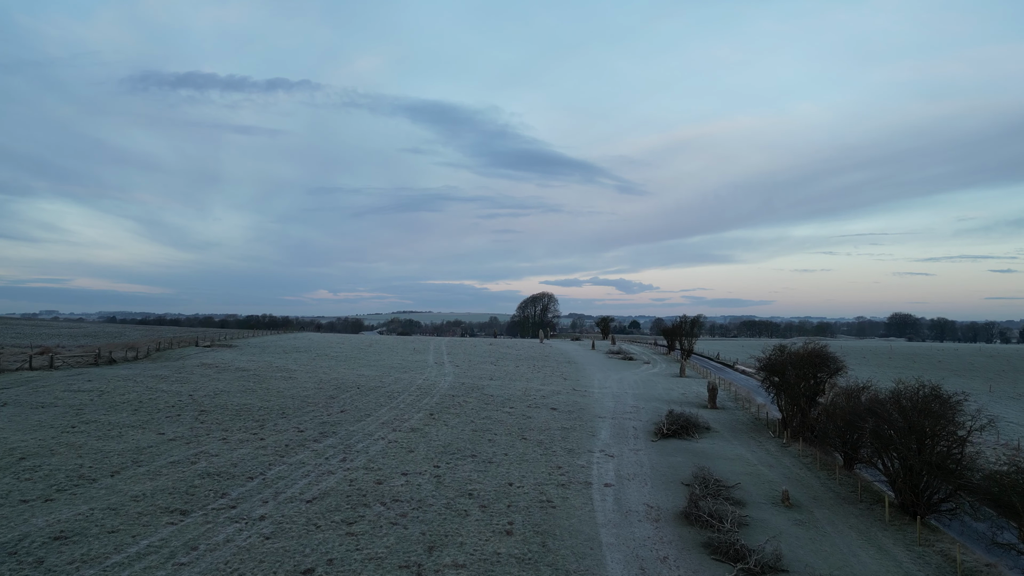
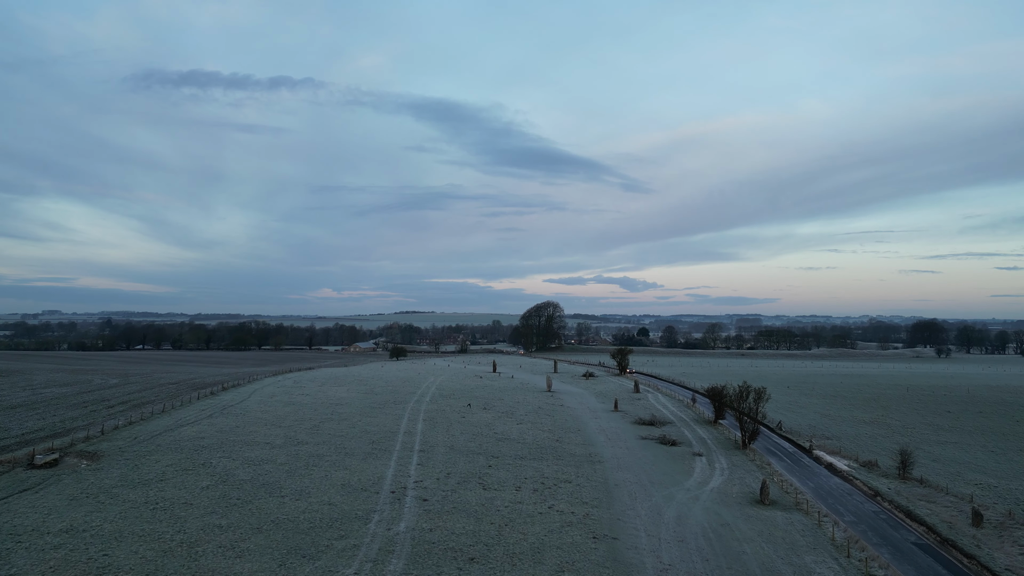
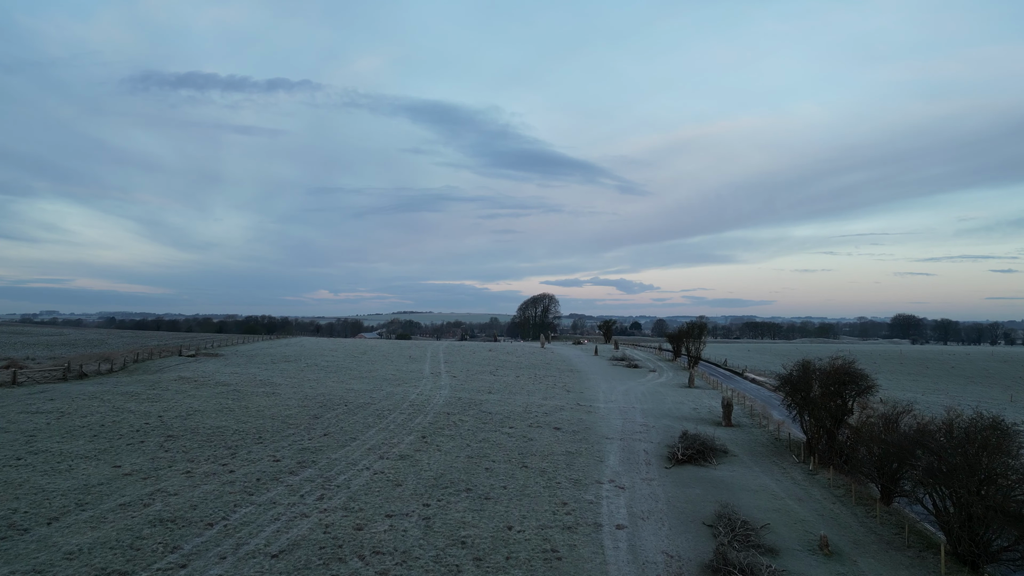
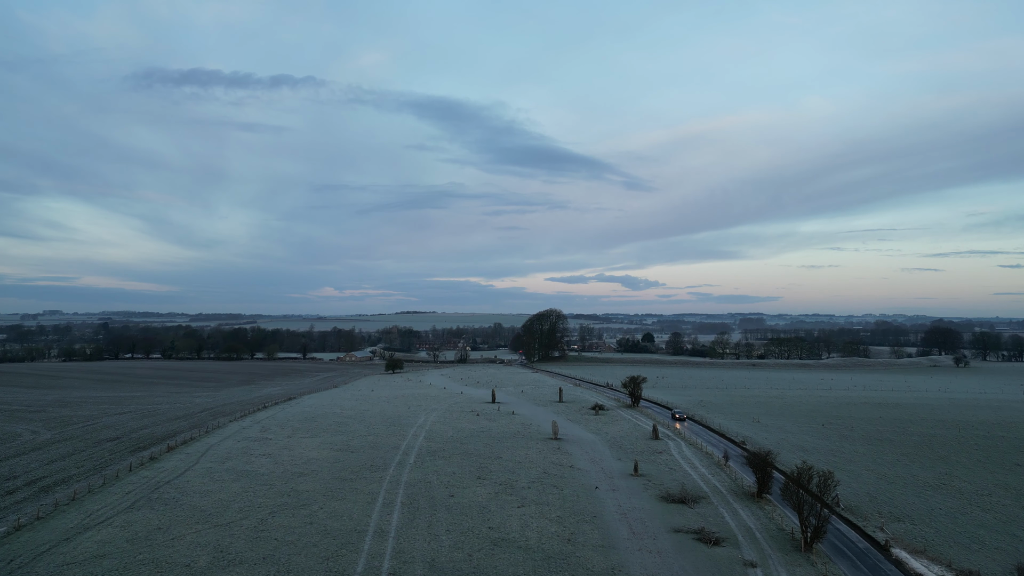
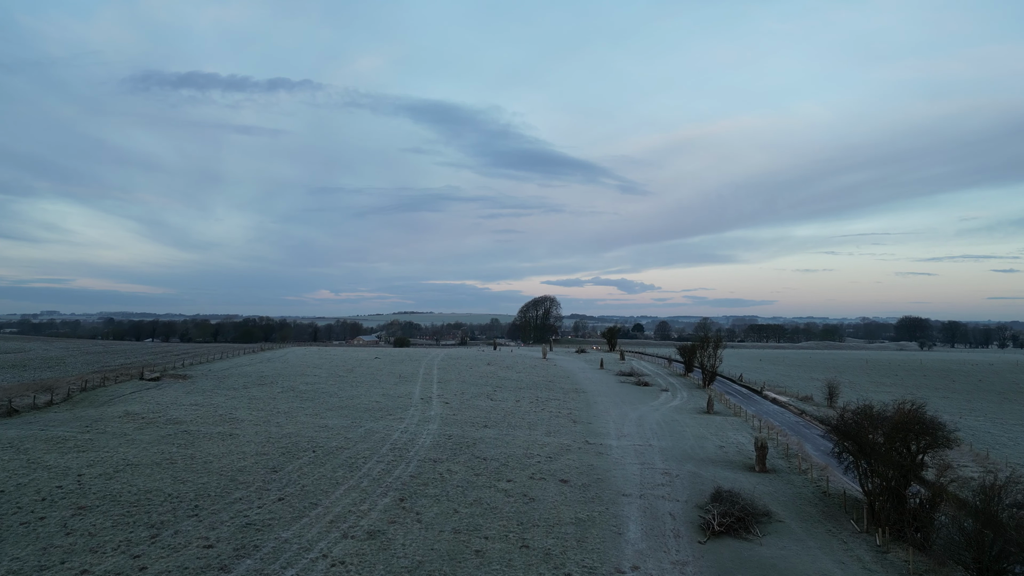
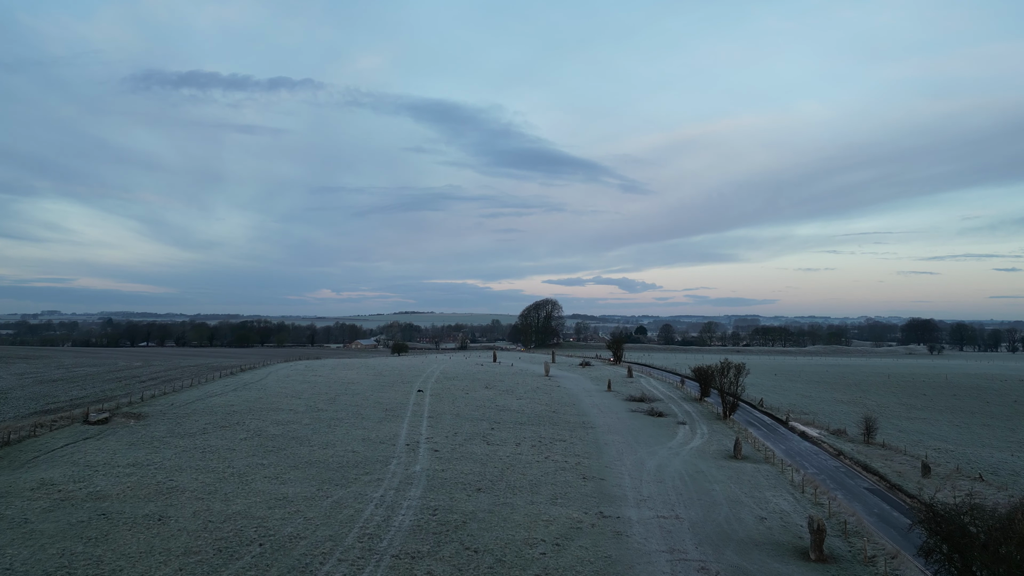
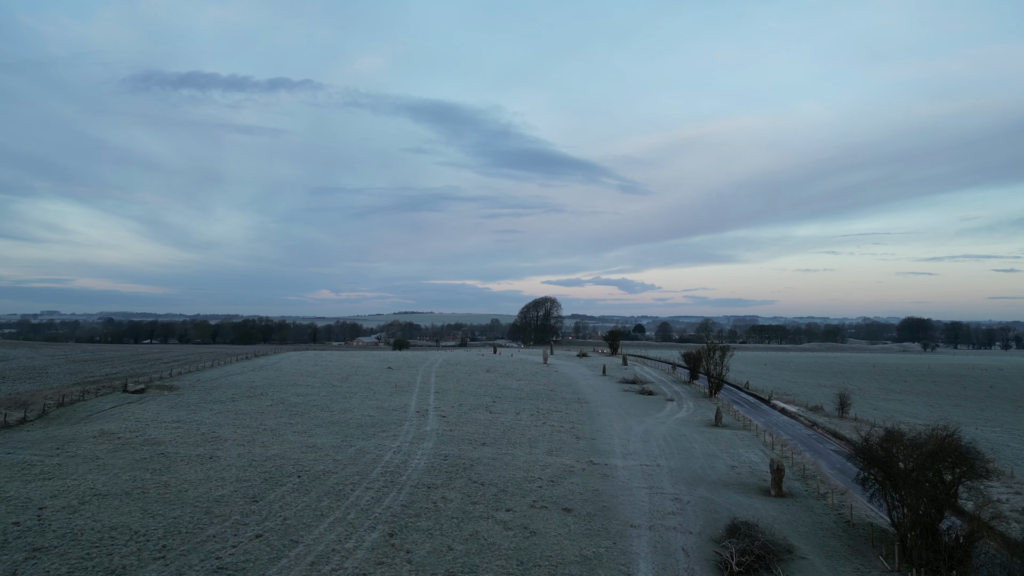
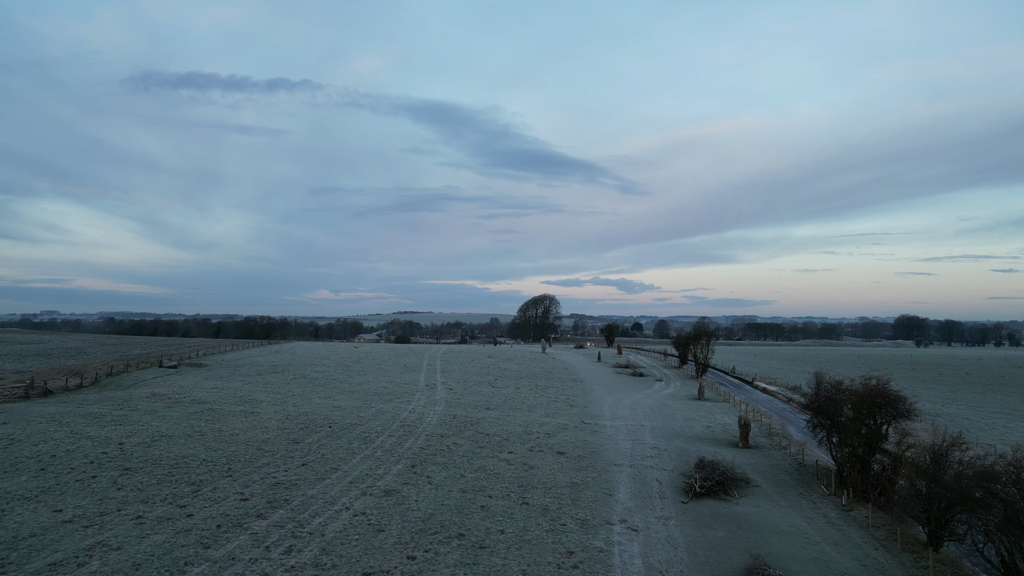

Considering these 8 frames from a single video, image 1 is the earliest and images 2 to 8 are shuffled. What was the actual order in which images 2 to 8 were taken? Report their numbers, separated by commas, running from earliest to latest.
3, 8, 5, 7, 6, 2, 4
